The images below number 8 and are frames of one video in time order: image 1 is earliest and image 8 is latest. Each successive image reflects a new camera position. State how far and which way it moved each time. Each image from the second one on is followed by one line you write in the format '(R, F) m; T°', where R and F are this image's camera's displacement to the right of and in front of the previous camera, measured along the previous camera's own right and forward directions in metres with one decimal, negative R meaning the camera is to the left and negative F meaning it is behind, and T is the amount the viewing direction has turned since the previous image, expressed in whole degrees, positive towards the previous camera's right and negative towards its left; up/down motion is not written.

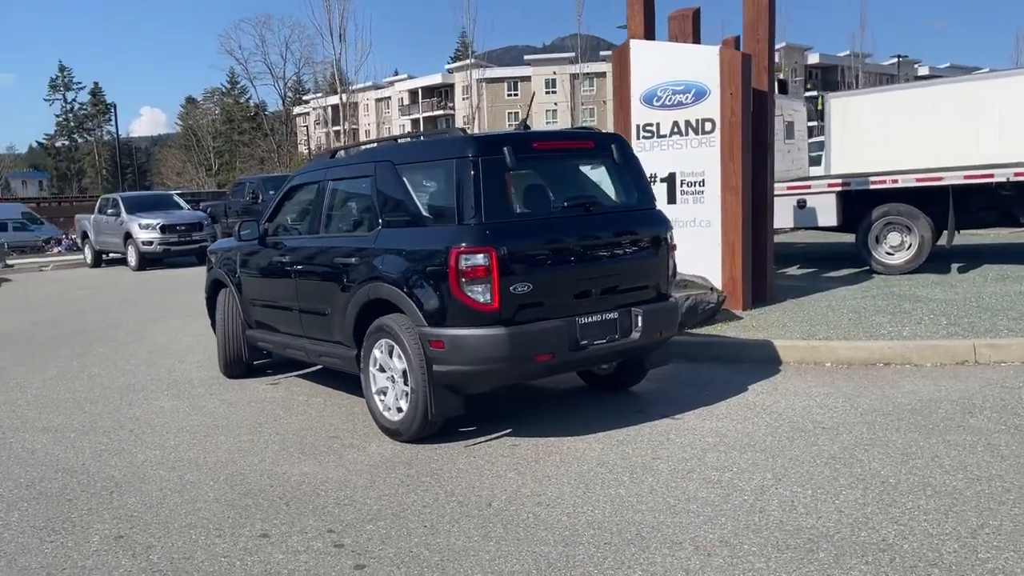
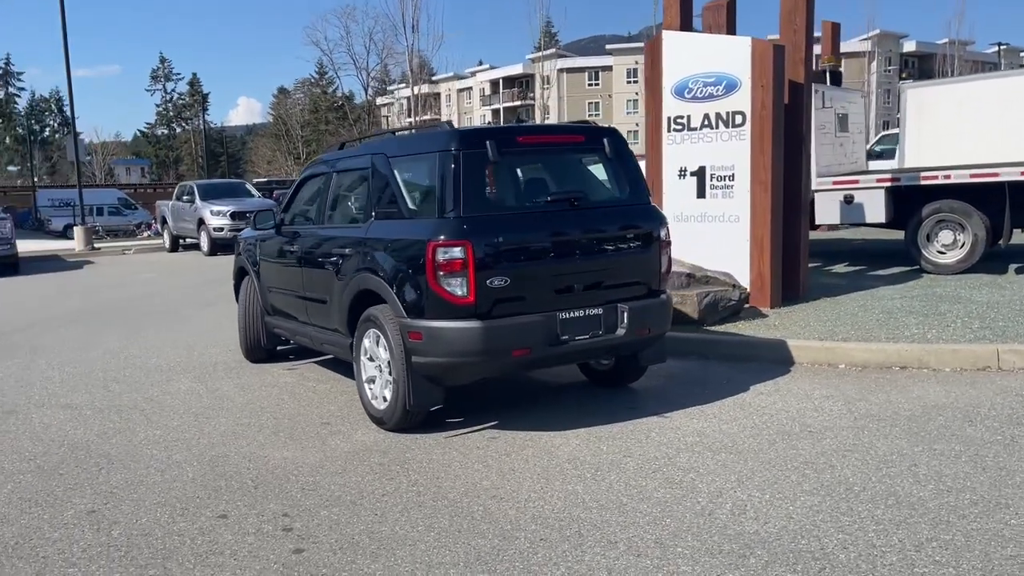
(+0.7, 0.0) m; -5°
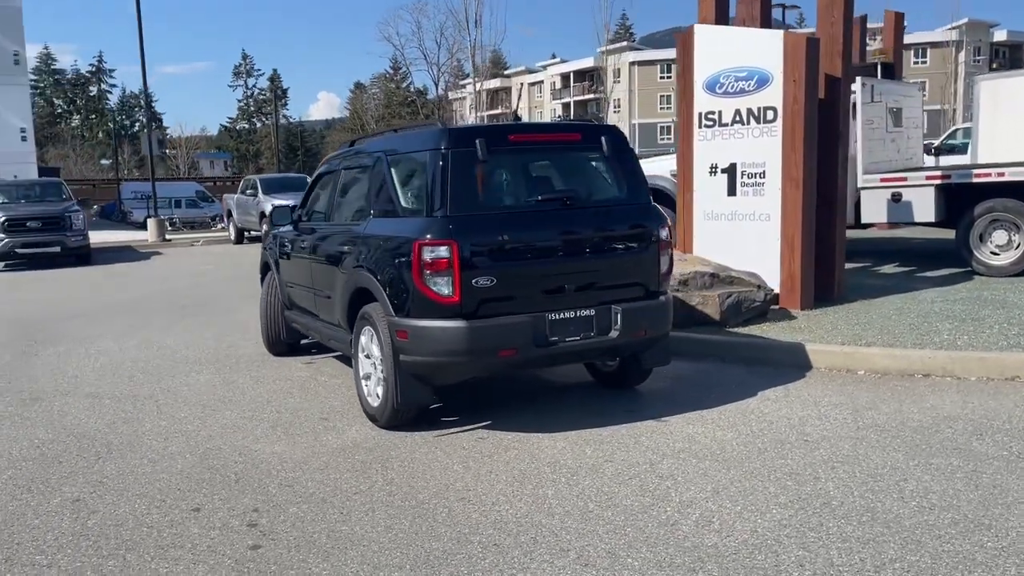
(+0.5, +0.1) m; -5°
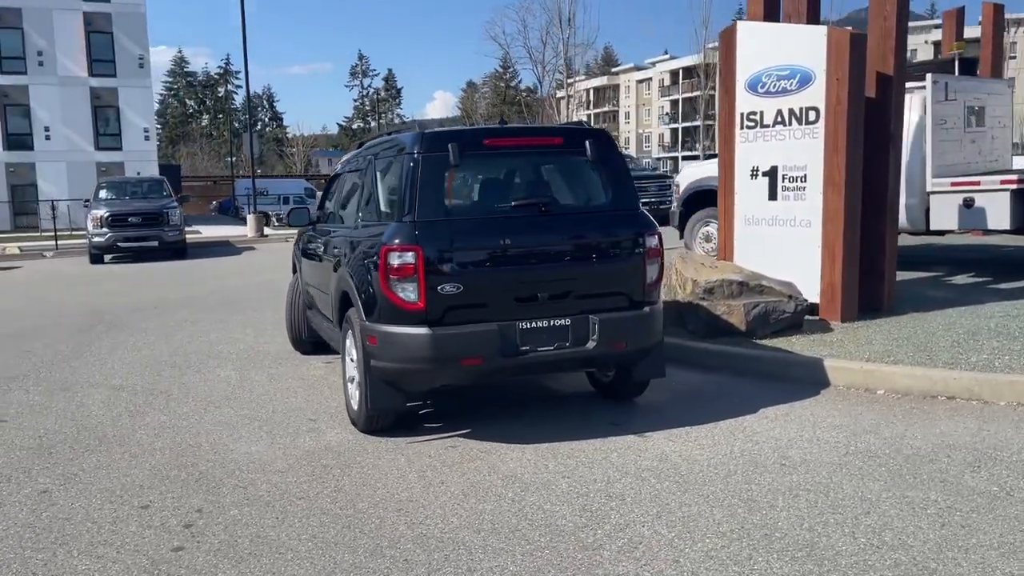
(+0.9, +0.2) m; -7°
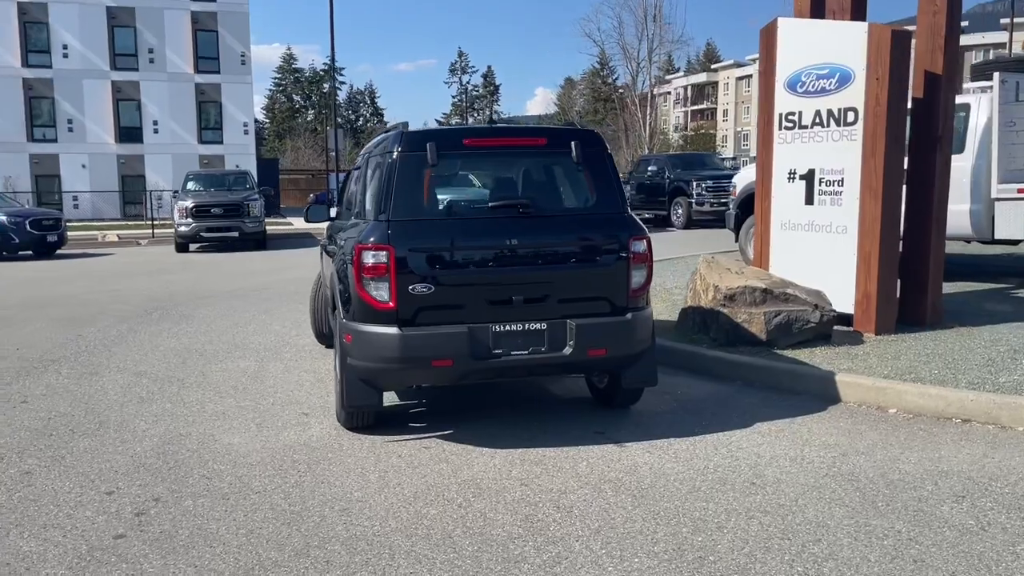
(+0.7, +0.1) m; -6°
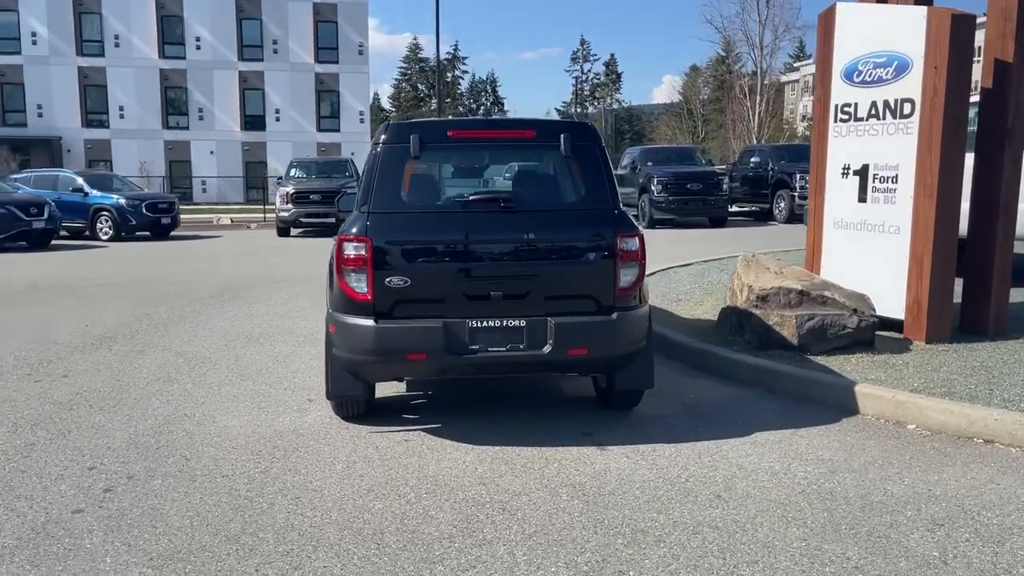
(+0.8, +0.1) m; -8°
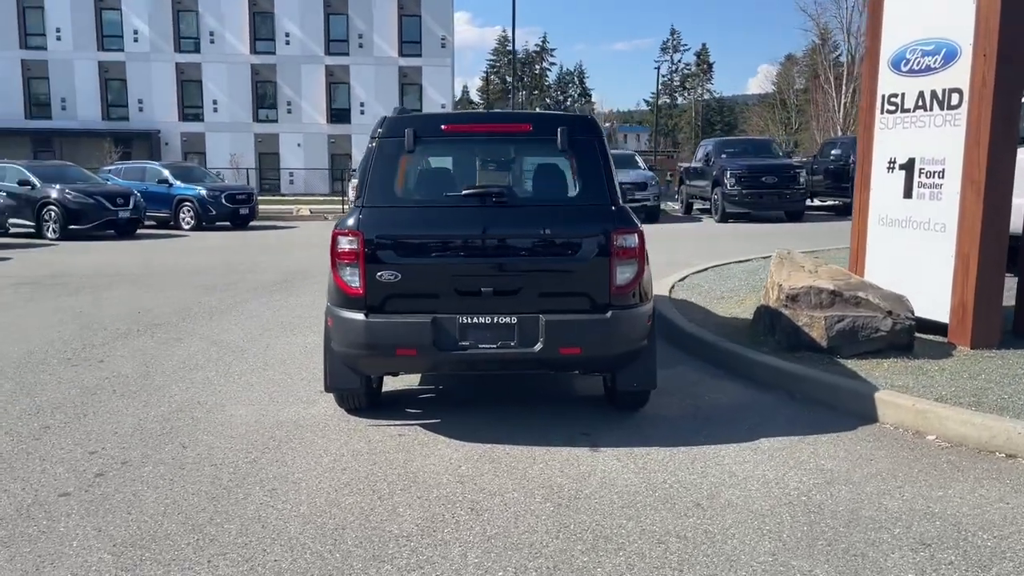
(+0.6, +0.1) m; -6°
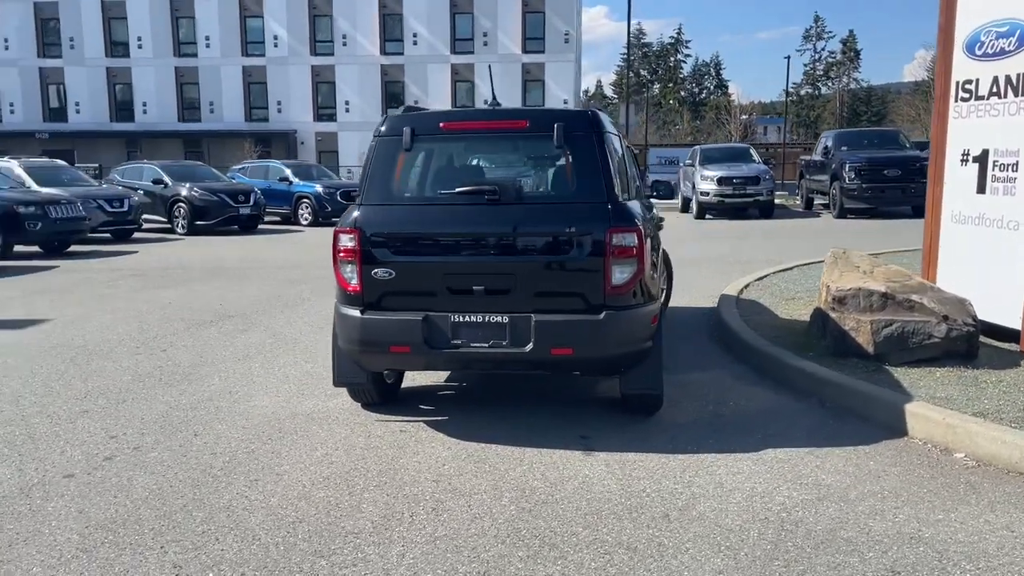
(+0.8, +0.1) m; -9°
